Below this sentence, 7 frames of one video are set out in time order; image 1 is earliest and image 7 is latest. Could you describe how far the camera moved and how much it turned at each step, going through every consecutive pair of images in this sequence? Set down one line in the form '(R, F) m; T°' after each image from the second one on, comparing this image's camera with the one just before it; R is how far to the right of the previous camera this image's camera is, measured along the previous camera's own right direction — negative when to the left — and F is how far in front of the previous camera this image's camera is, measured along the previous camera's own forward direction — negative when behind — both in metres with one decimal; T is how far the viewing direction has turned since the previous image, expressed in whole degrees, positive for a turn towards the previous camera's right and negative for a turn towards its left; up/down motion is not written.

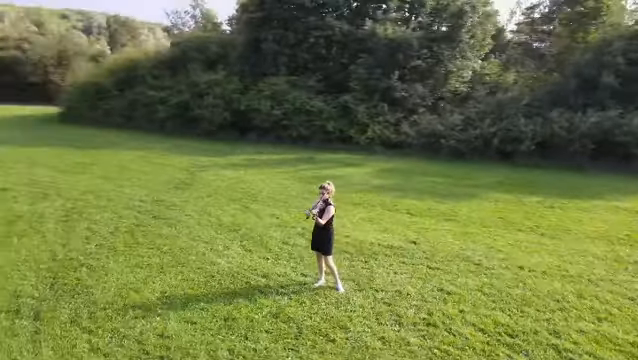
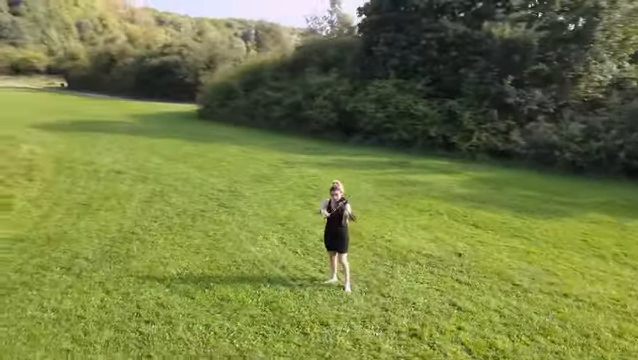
(+2.4, +0.1) m; -16°
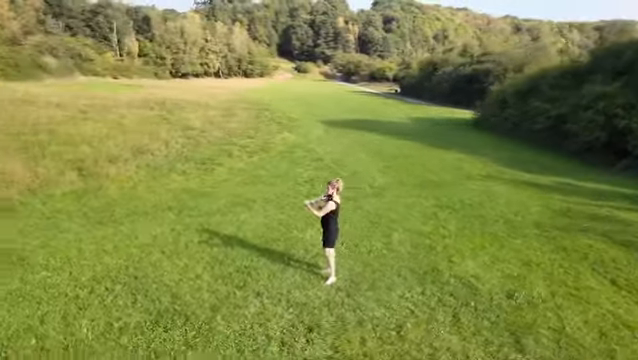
(+6.3, +1.5) m; -39°
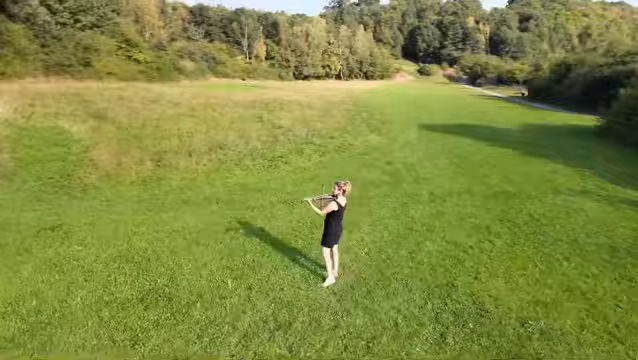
(+2.4, +0.3) m; -15°
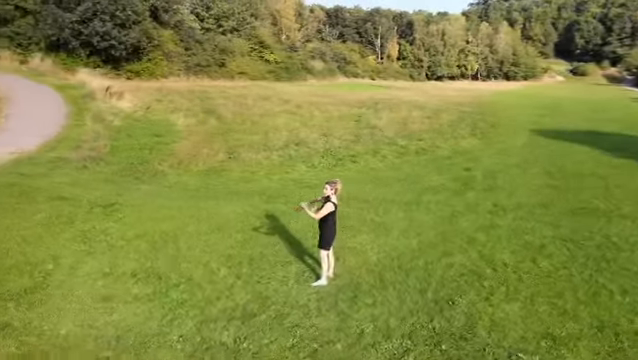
(+2.7, +0.4) m; -16°
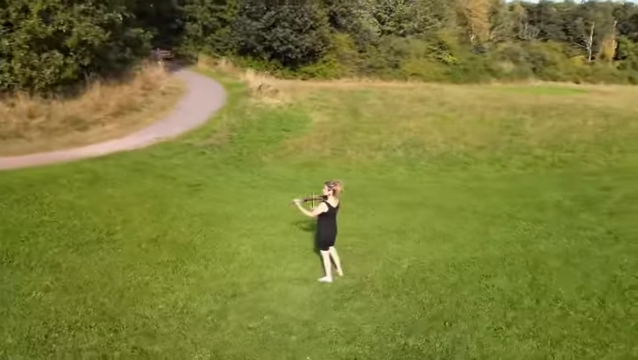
(+3.4, +0.6) m; -22°
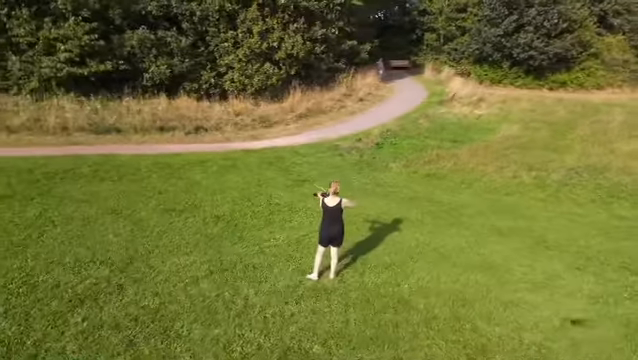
(+5.3, +1.2) m; -32°
